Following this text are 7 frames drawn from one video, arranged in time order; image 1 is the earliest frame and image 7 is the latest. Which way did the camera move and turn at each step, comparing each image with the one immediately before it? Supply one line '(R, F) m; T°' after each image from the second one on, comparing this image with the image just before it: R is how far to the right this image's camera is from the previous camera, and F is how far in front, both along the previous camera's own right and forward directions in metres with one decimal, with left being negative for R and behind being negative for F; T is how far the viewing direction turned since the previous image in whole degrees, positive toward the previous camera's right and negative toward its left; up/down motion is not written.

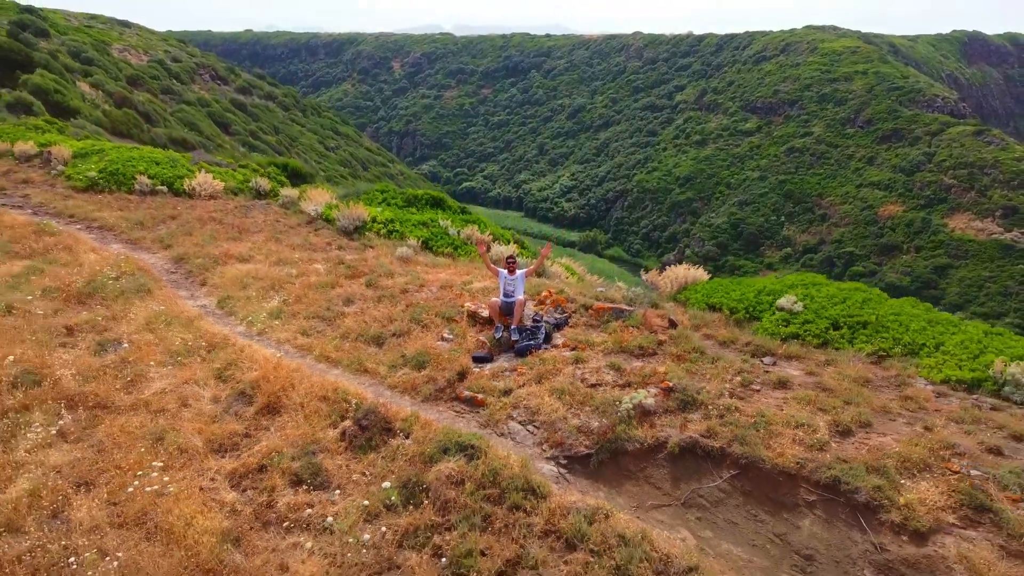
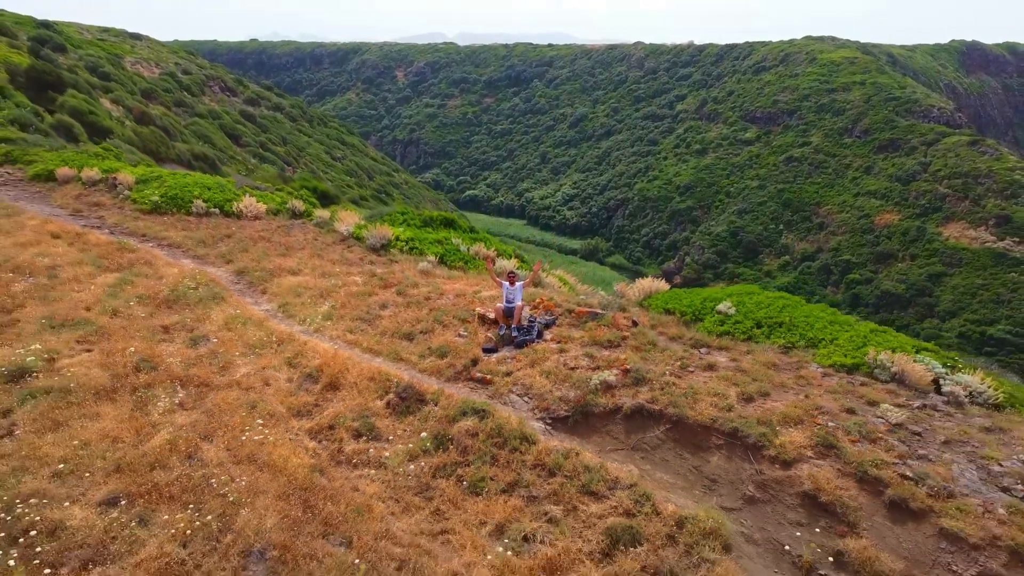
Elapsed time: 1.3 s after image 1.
(0.0, -1.0) m; 0°
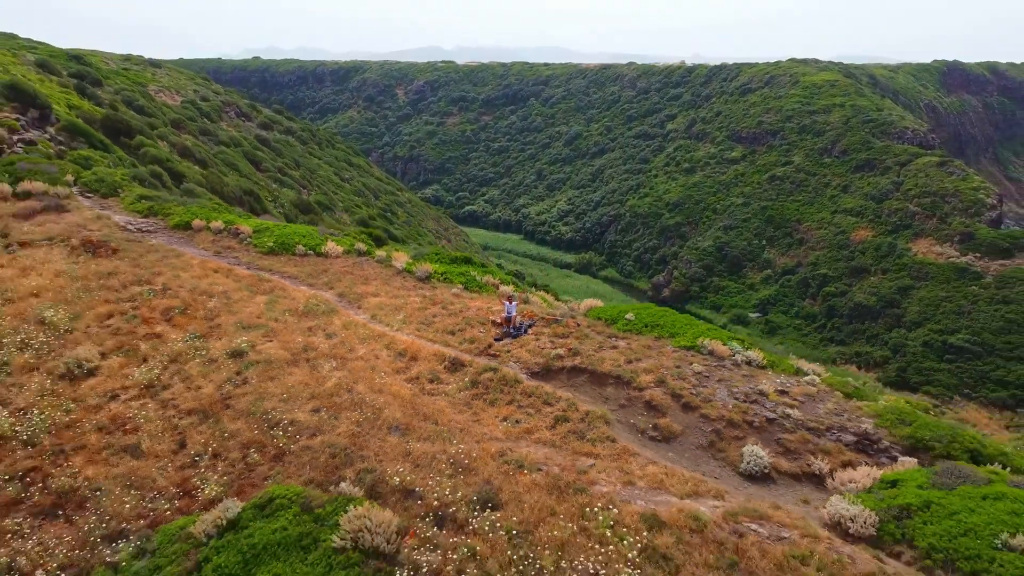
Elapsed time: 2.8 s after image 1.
(0.0, -3.4) m; 0°
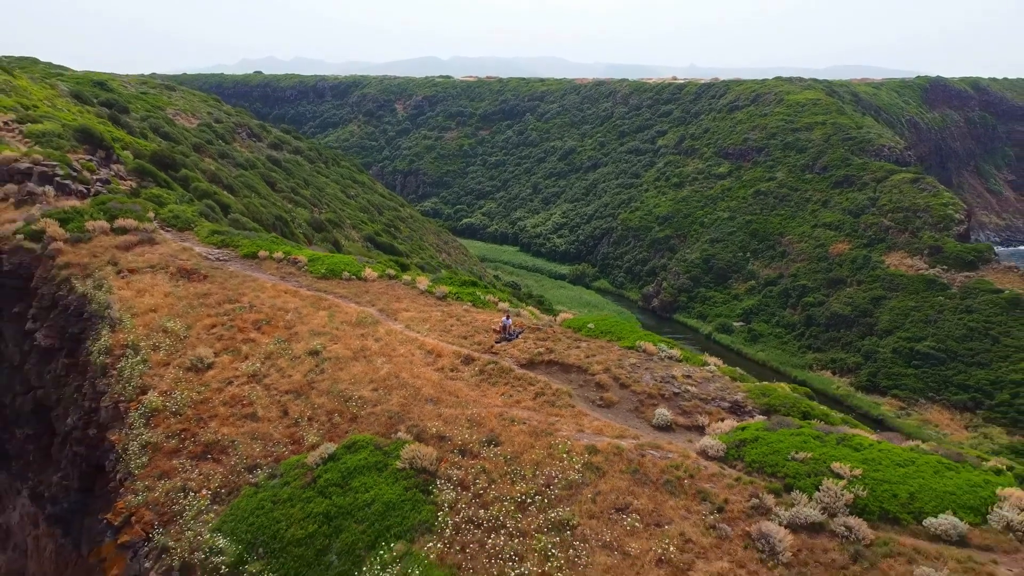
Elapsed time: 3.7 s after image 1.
(0.0, -3.2) m; 0°
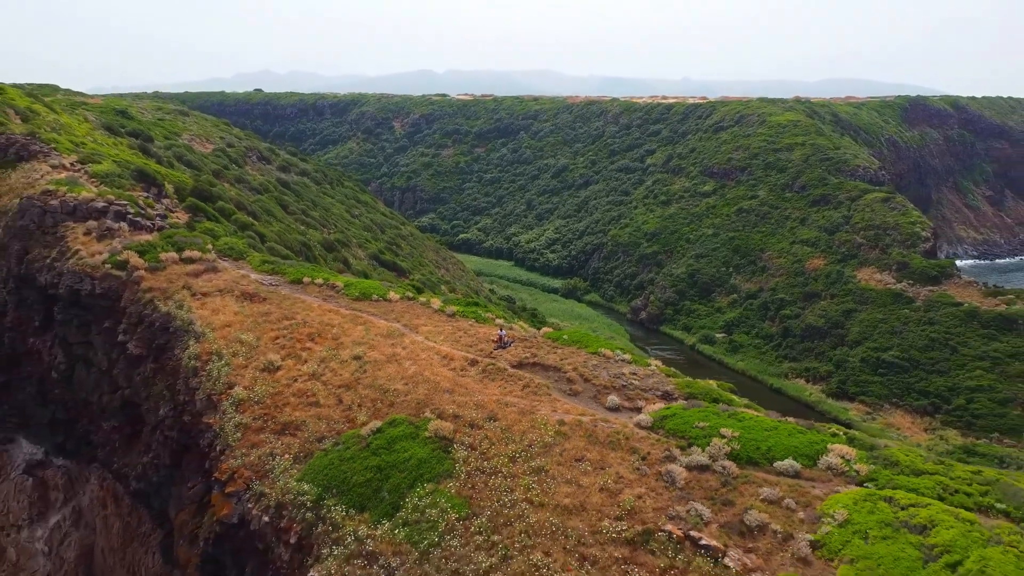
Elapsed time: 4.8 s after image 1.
(0.0, -3.6) m; 0°
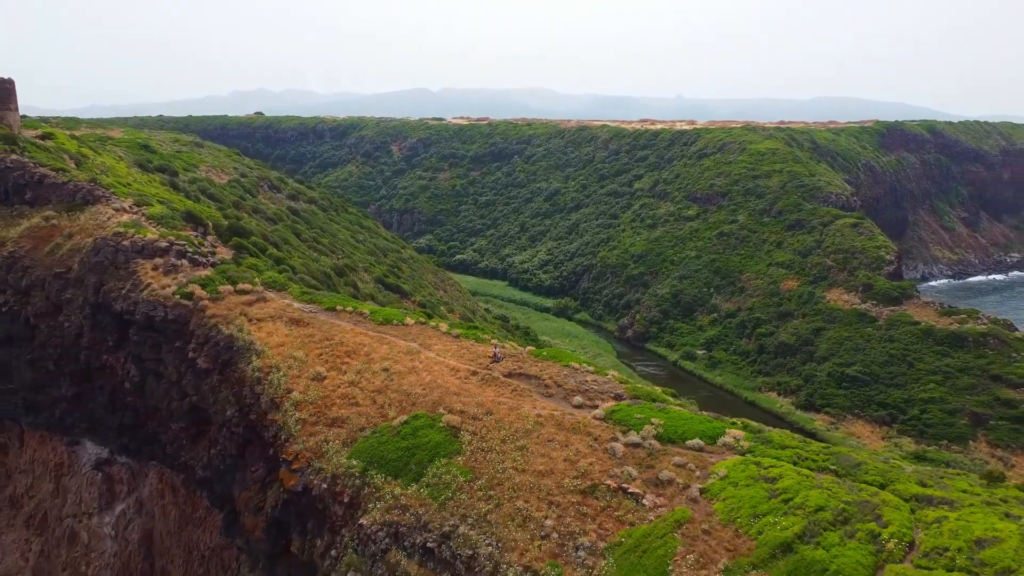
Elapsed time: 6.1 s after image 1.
(+0.1, -4.5) m; 0°
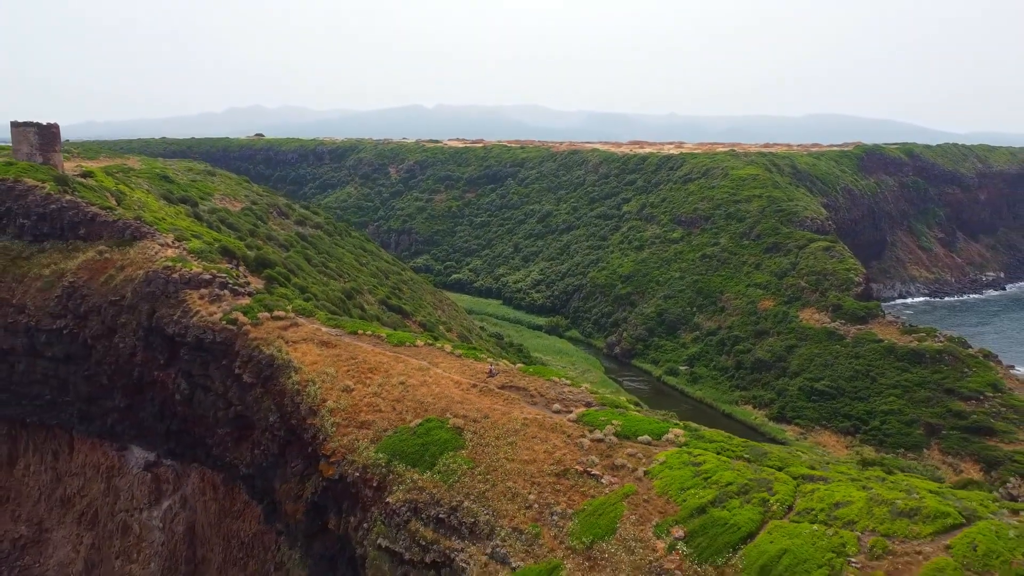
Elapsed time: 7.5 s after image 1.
(+0.1, -4.5) m; 0°
